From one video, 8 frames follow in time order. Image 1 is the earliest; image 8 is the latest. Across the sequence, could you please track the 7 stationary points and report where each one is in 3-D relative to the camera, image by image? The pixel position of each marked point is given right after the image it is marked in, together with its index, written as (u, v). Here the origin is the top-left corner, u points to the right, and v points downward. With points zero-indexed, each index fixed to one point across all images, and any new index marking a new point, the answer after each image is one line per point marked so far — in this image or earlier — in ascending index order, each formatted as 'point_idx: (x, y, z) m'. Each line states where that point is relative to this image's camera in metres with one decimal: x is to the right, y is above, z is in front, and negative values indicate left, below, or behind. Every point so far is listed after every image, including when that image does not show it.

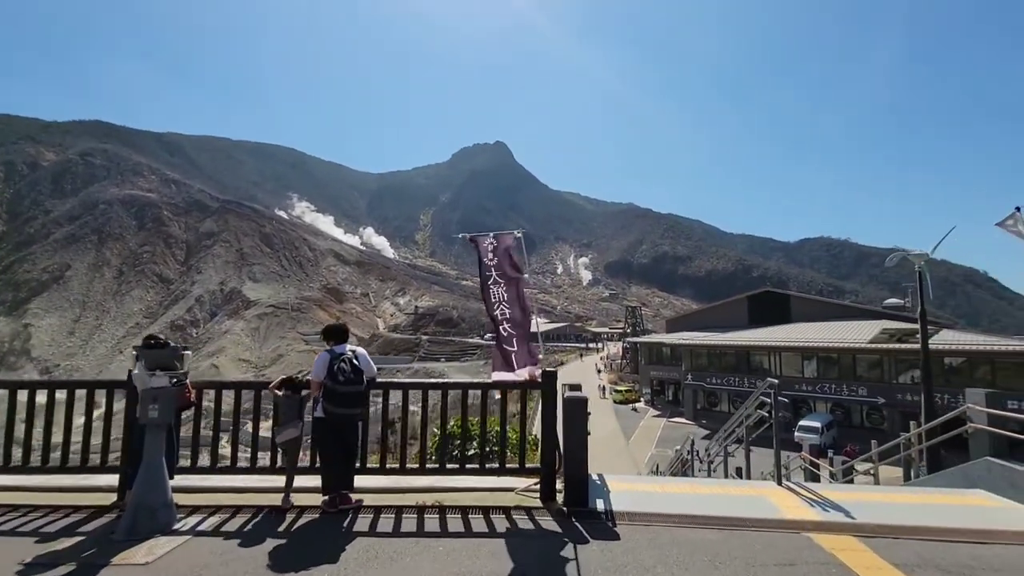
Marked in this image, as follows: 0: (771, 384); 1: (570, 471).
0: (+2.9, -1.1, +5.7) m
1: (+0.5, -1.5, +4.1) m
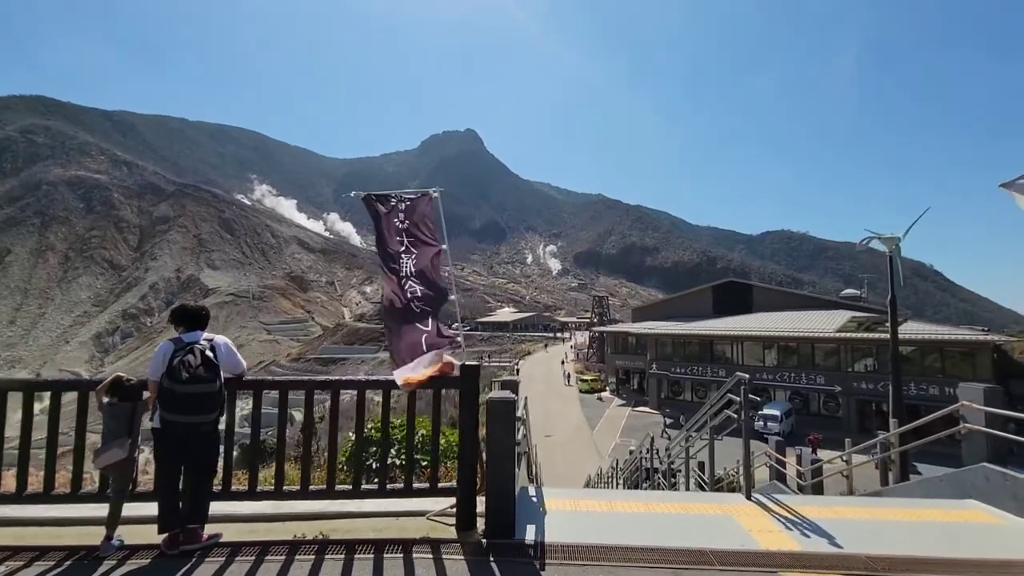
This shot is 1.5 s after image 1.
0: (+2.2, -0.9, +5.0) m
1: (-0.1, -1.3, +3.2) m
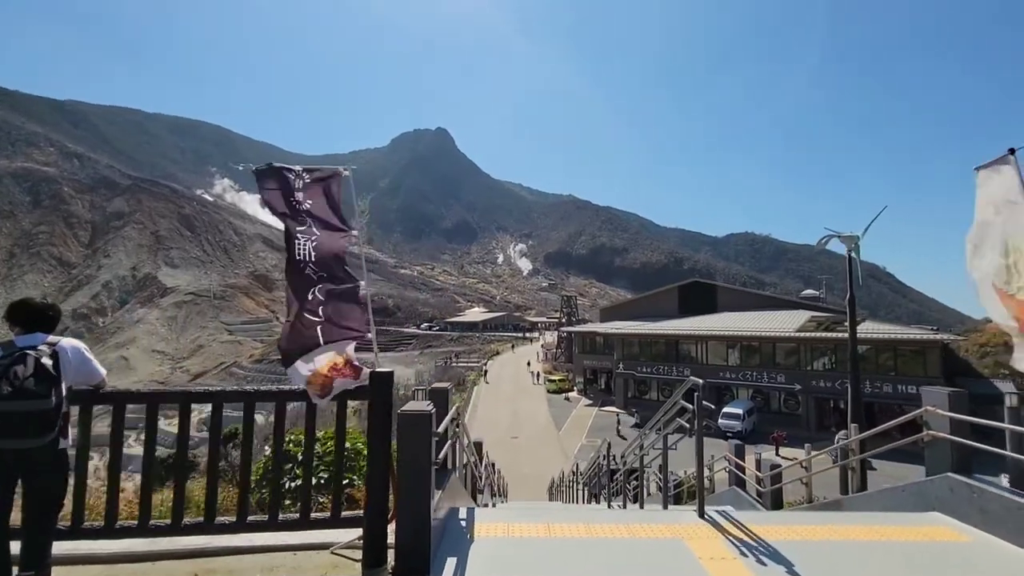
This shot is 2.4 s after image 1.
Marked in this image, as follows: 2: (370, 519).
0: (+1.7, -0.9, +4.6) m
1: (-0.6, -1.3, +2.7) m
2: (-0.8, -1.3, +2.8) m
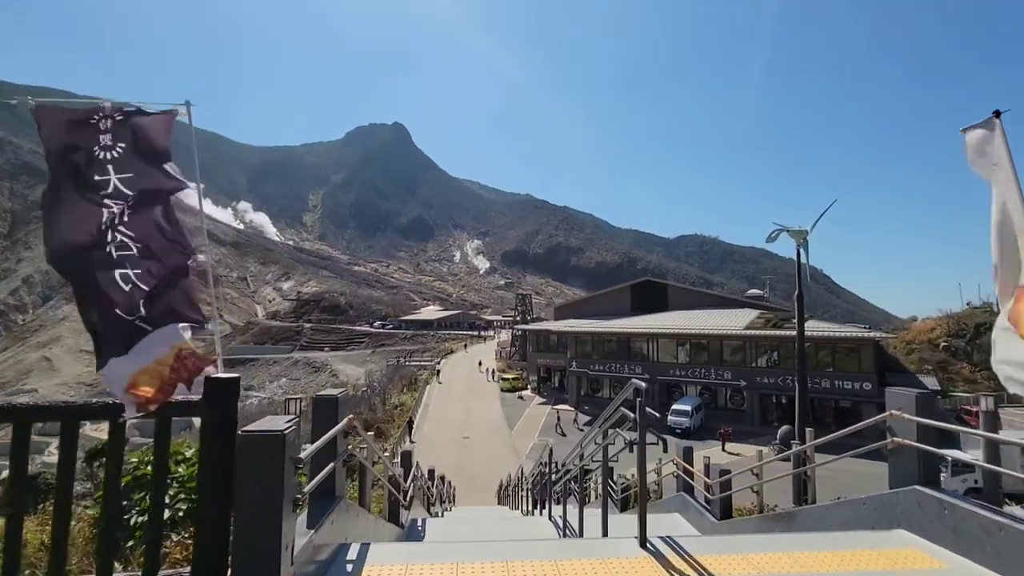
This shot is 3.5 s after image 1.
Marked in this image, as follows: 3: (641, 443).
0: (+1.0, -0.8, +4.1) m
1: (-1.1, -1.2, +2.0) m
2: (-1.3, -1.2, +2.1) m
3: (+1.0, -1.1, +3.7) m
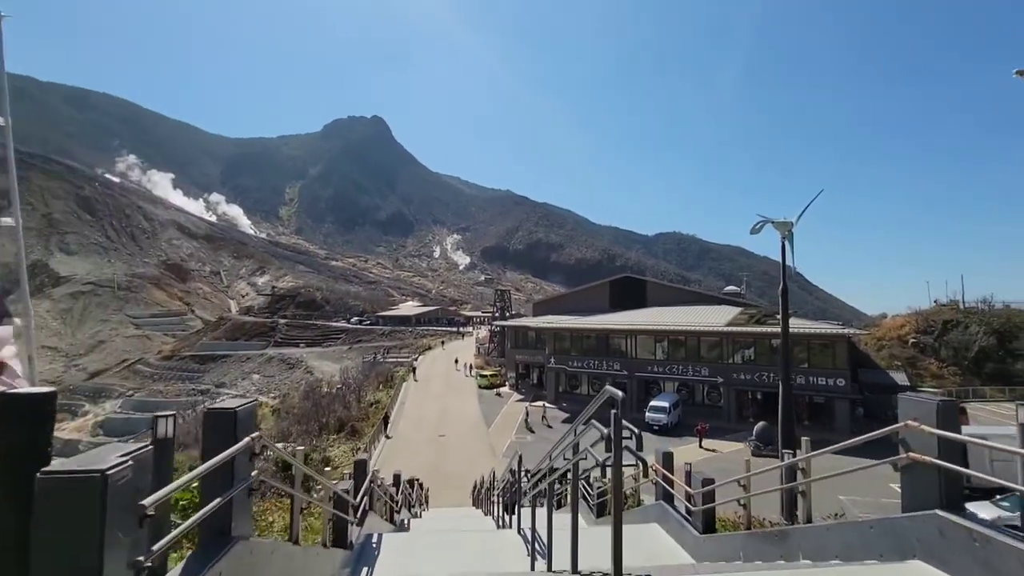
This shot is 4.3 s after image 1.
0: (+0.7, -0.7, +3.5) m
1: (-1.3, -1.1, +1.4) m
2: (-1.5, -1.1, +1.4) m
3: (+0.7, -1.0, +3.2) m
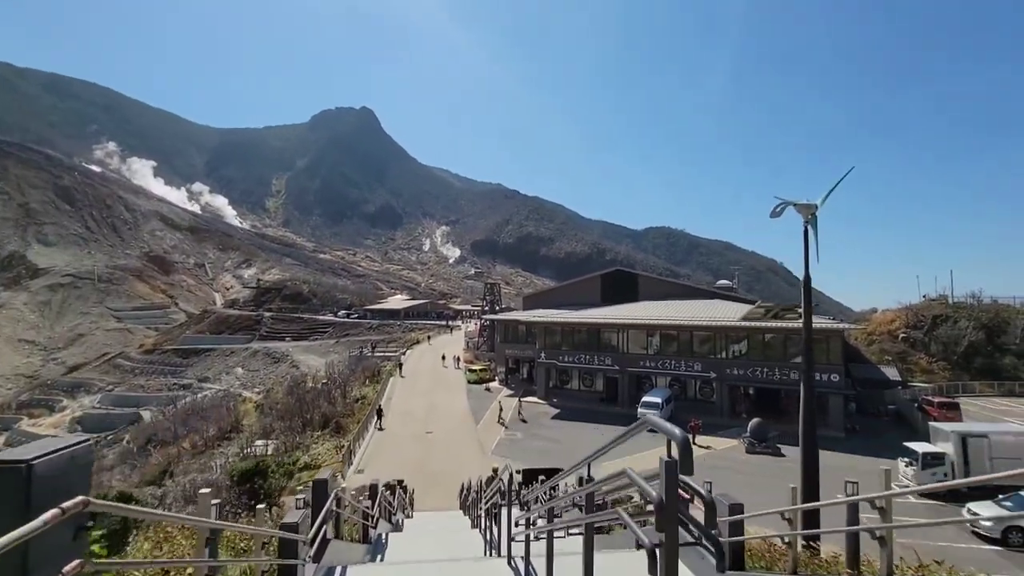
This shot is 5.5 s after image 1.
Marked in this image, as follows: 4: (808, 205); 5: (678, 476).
0: (+0.7, -0.6, +2.6) m
1: (-1.3, -1.0, +0.4) m
2: (-1.5, -1.0, +0.5) m
3: (+0.6, -0.9, +2.3) m
4: (+4.4, +1.2, +7.4) m
5: (+0.6, -0.7, +2.3) m
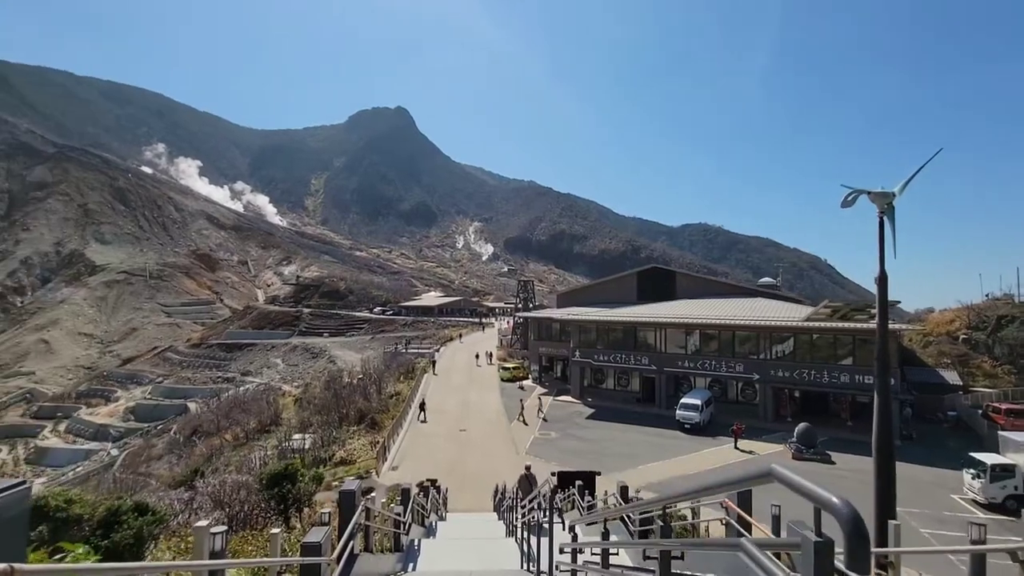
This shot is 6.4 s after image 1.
0: (+0.9, -0.6, +2.1) m
1: (-1.2, -1.0, 0.0) m
2: (-1.4, -1.0, +0.1) m
3: (+0.8, -0.9, +1.7) m
4: (+4.9, +1.3, +6.6) m
5: (+0.9, -0.7, +1.8) m
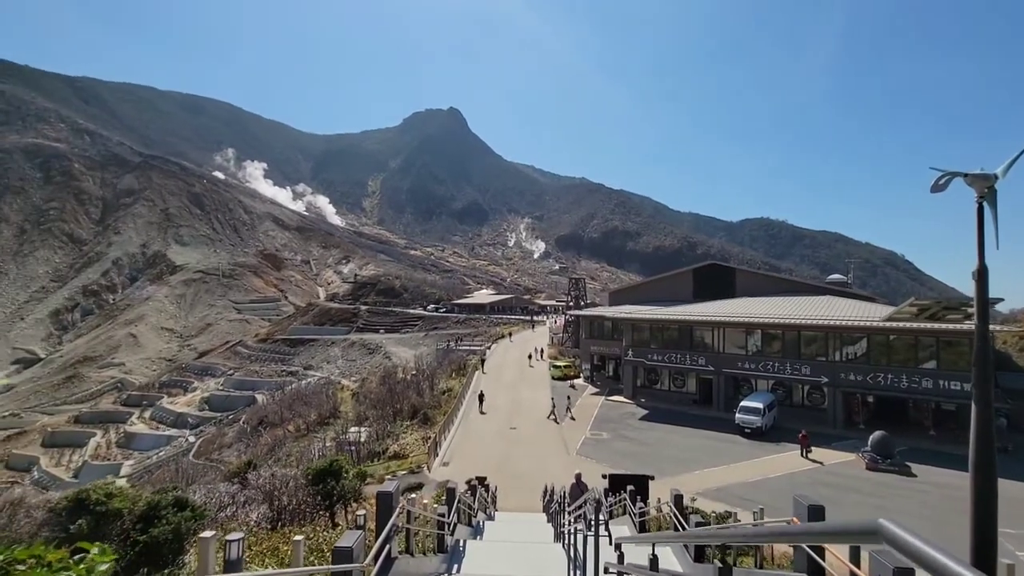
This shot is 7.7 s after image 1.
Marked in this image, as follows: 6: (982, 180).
0: (+1.0, -0.6, +1.7) m
1: (-1.3, -1.0, -0.1) m
2: (-1.5, -1.0, 0.0) m
3: (+0.9, -0.9, +1.4) m
4: (+5.5, +1.3, +5.8) m
5: (+0.9, -0.7, +1.4) m
6: (+5.5, +1.3, +5.8) m
